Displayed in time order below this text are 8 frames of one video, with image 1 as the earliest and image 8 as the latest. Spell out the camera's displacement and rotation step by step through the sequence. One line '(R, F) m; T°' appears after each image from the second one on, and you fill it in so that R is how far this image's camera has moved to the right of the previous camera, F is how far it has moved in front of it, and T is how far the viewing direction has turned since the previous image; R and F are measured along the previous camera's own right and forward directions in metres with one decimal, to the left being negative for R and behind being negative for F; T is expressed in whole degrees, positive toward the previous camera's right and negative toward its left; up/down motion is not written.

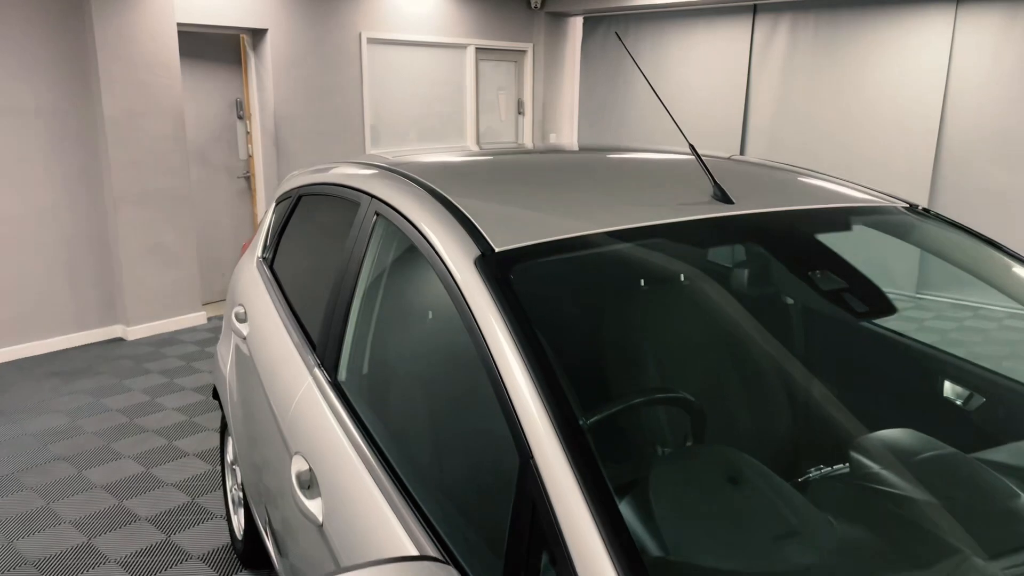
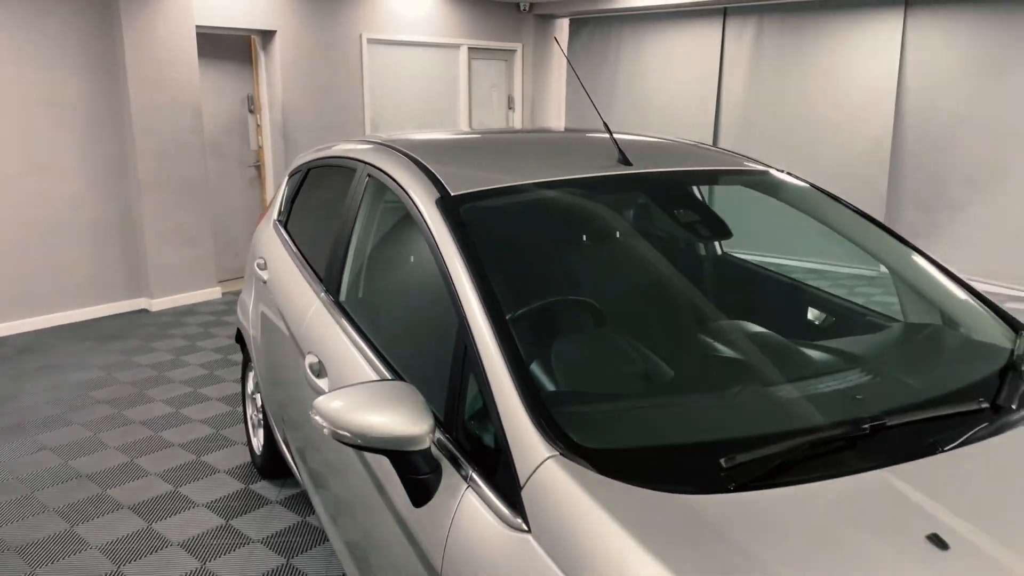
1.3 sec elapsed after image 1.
(+0.1, -0.5) m; 0°
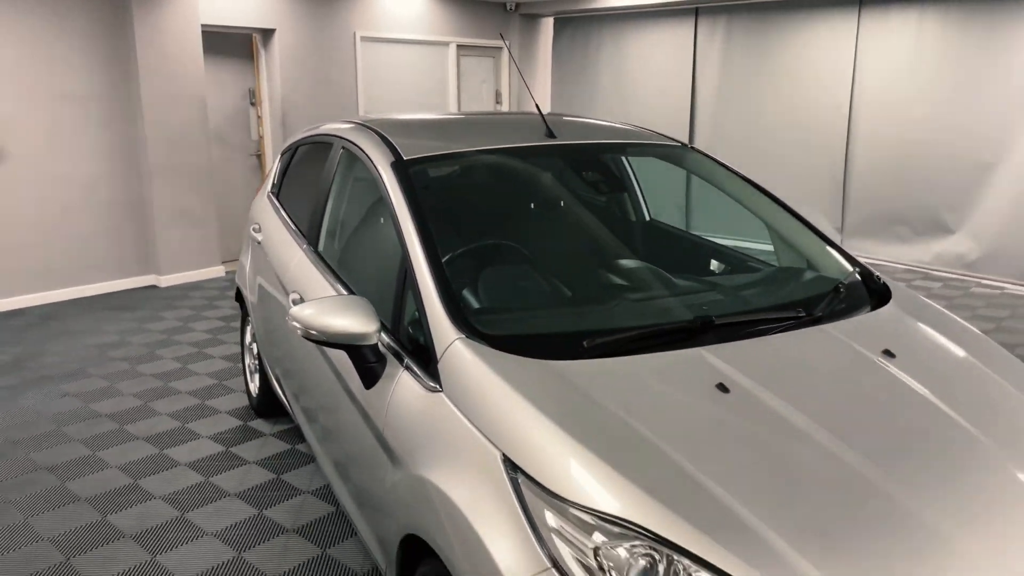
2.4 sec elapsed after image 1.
(+0.2, -0.4) m; 0°
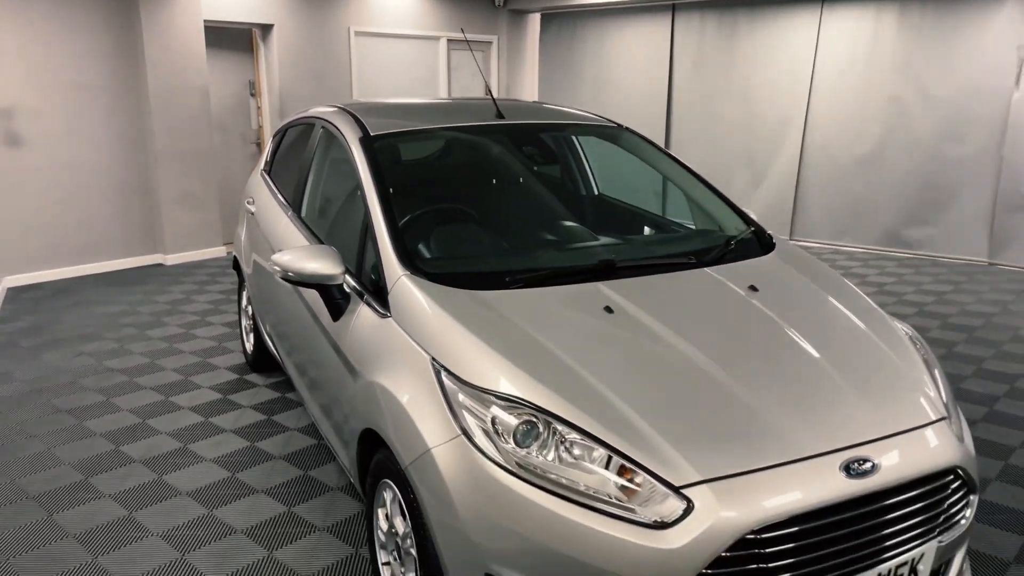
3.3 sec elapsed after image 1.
(+0.2, -0.4) m; 0°
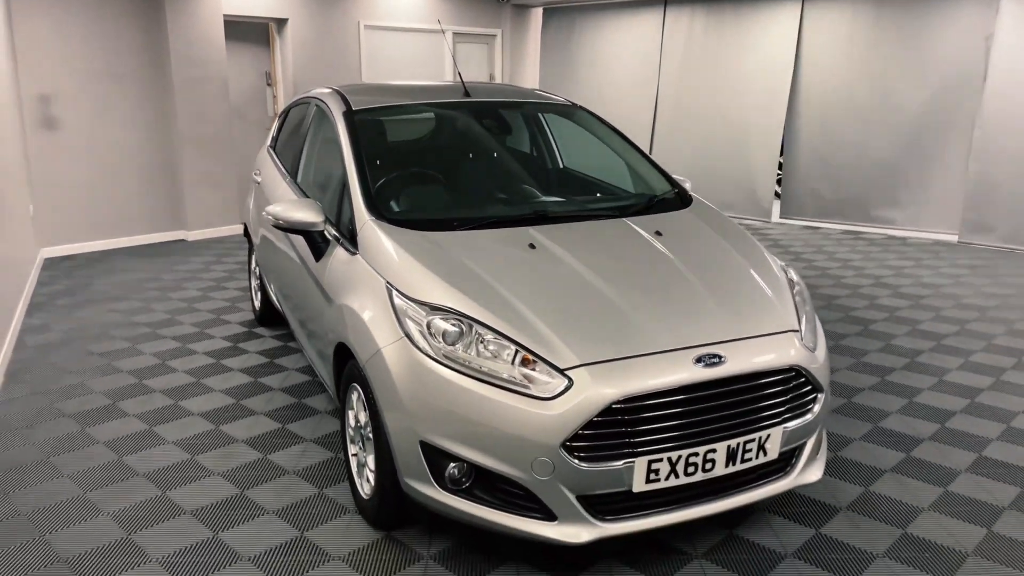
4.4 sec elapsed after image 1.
(+0.2, -0.4) m; -2°
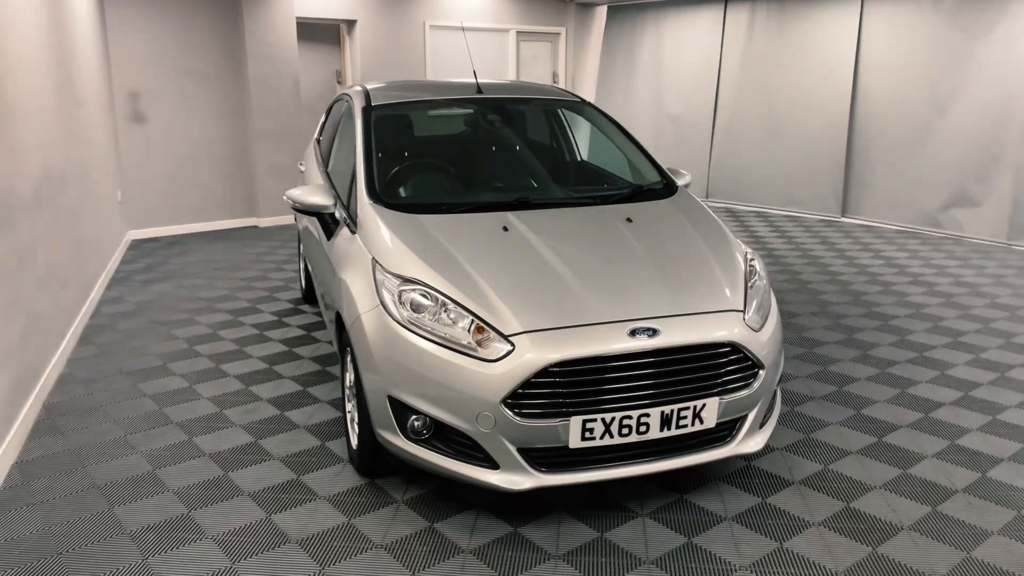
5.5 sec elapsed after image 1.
(+0.3, -0.2) m; -6°
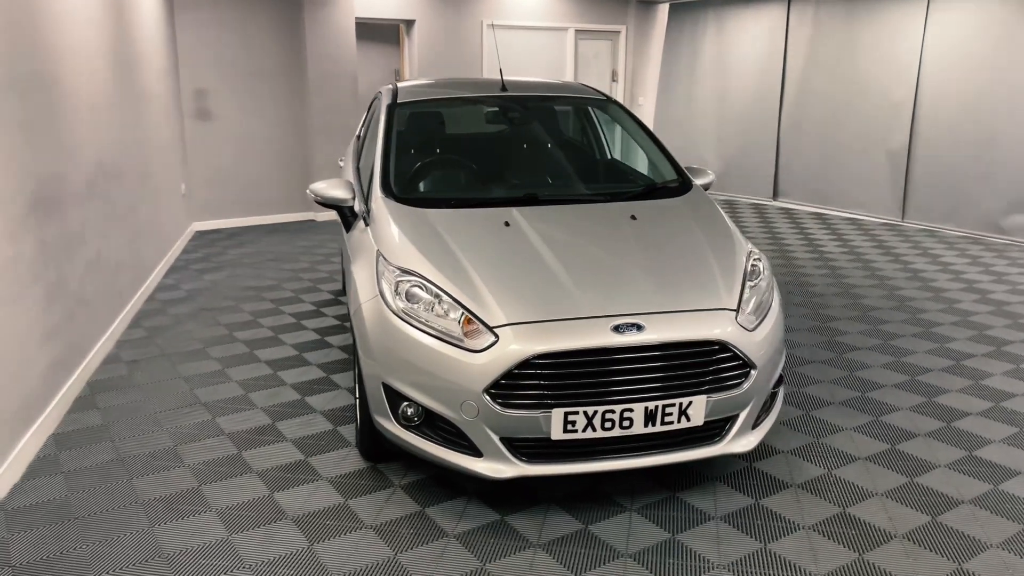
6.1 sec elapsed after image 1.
(+0.2, 0.0) m; -5°
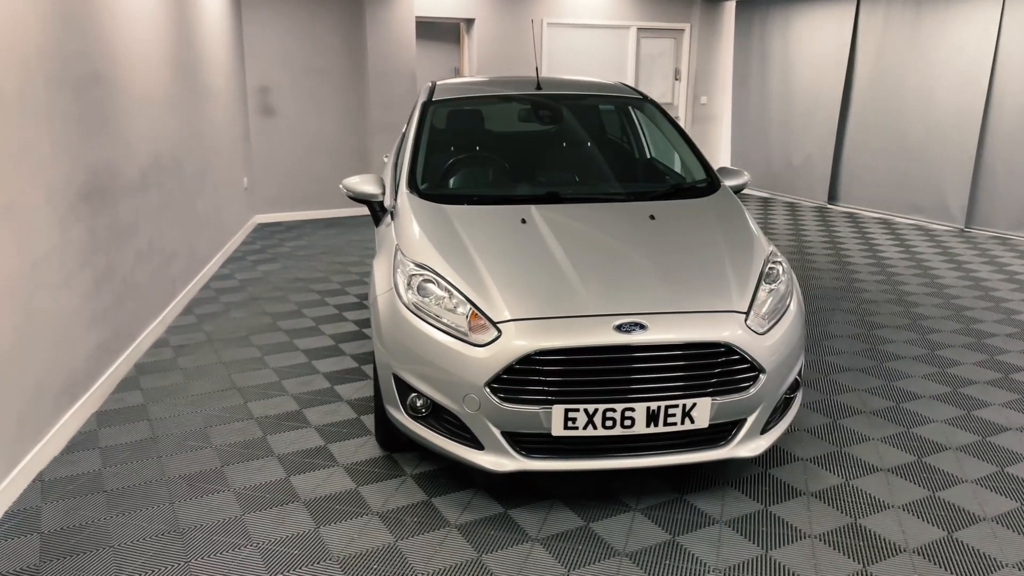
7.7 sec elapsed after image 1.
(+0.2, 0.0) m; -5°
